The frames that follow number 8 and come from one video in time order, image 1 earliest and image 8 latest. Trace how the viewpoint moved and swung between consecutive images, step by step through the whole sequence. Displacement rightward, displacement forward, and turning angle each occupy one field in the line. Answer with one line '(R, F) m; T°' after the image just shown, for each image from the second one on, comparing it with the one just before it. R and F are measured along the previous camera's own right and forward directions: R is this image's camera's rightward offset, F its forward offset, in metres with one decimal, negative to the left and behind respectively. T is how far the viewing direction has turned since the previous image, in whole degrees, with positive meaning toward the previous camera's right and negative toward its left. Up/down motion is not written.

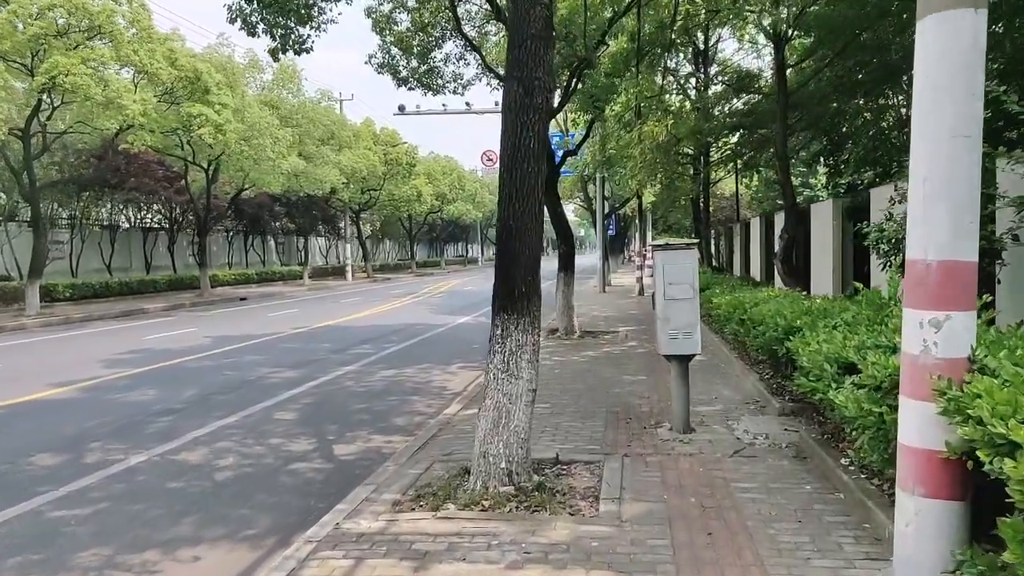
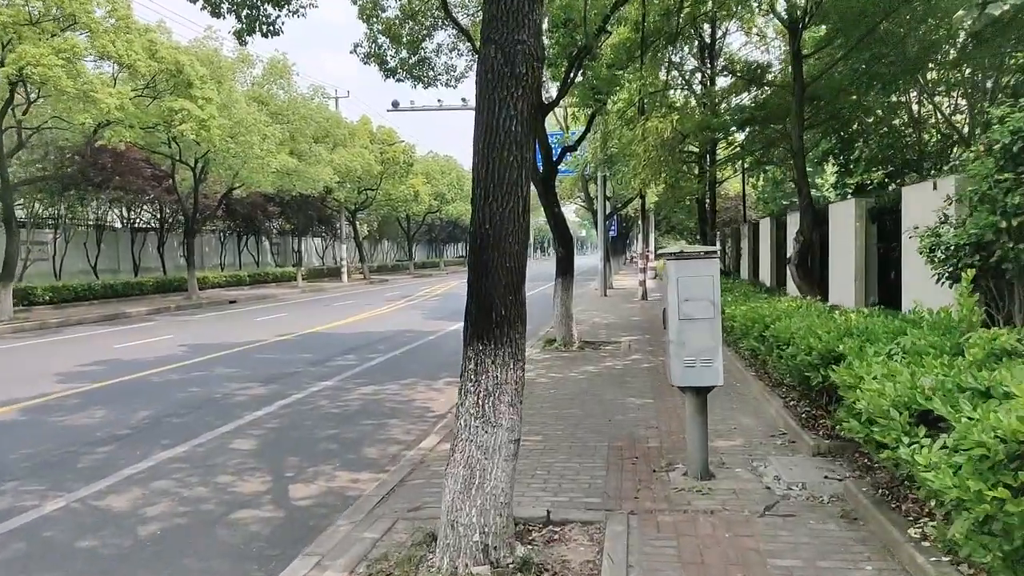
(+0.2, +1.0) m; 0°
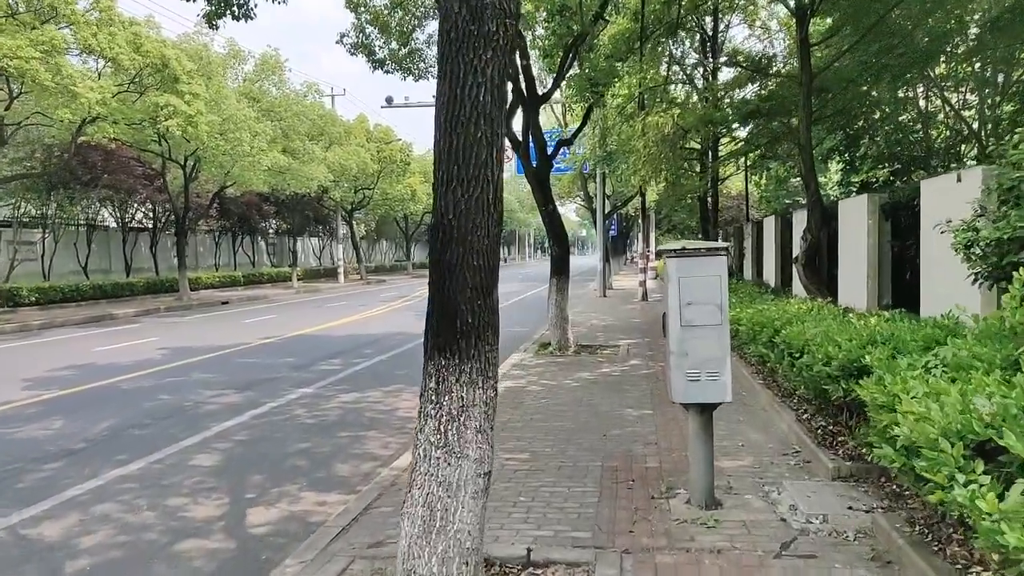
(+0.2, +0.6) m; 0°
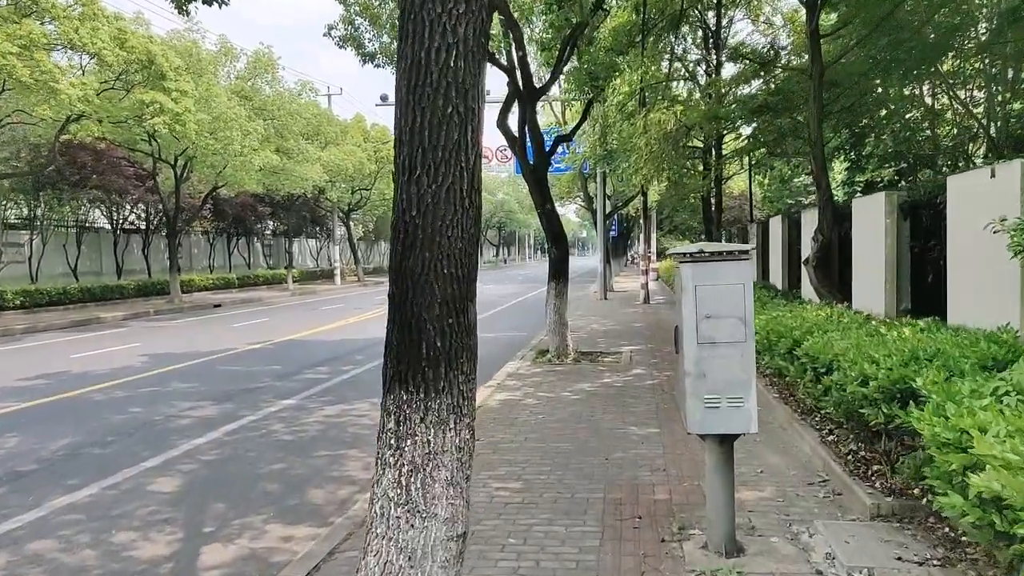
(+0.1, +0.6) m; 0°
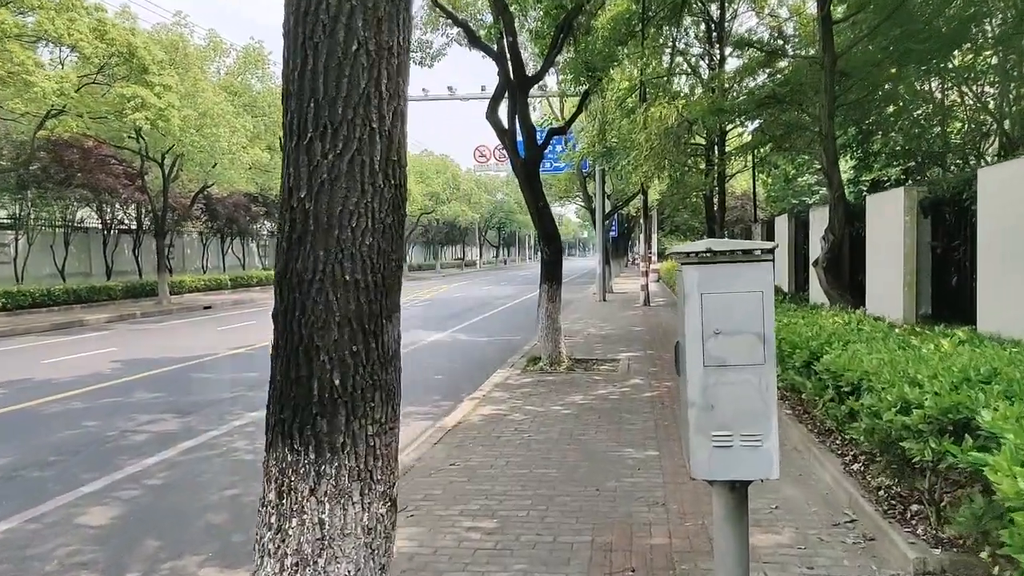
(+0.3, +0.7) m; 0°
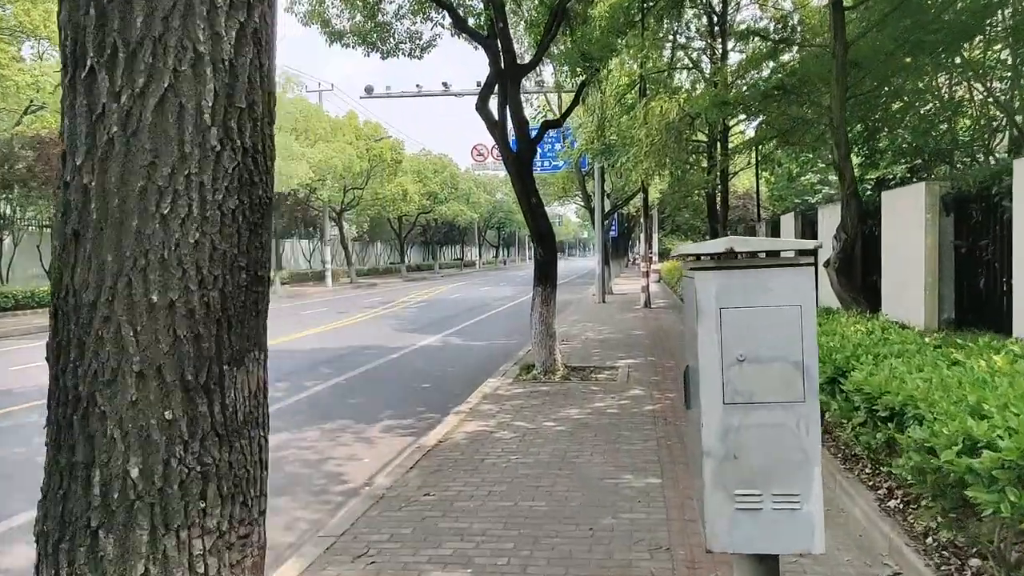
(+0.2, +0.6) m; 0°
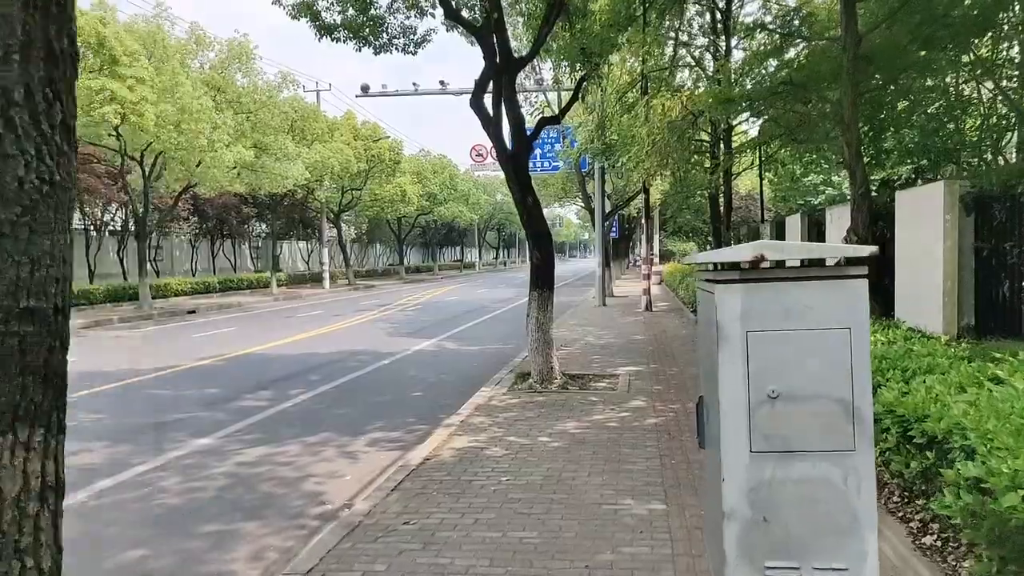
(+0.1, +0.4) m; 0°
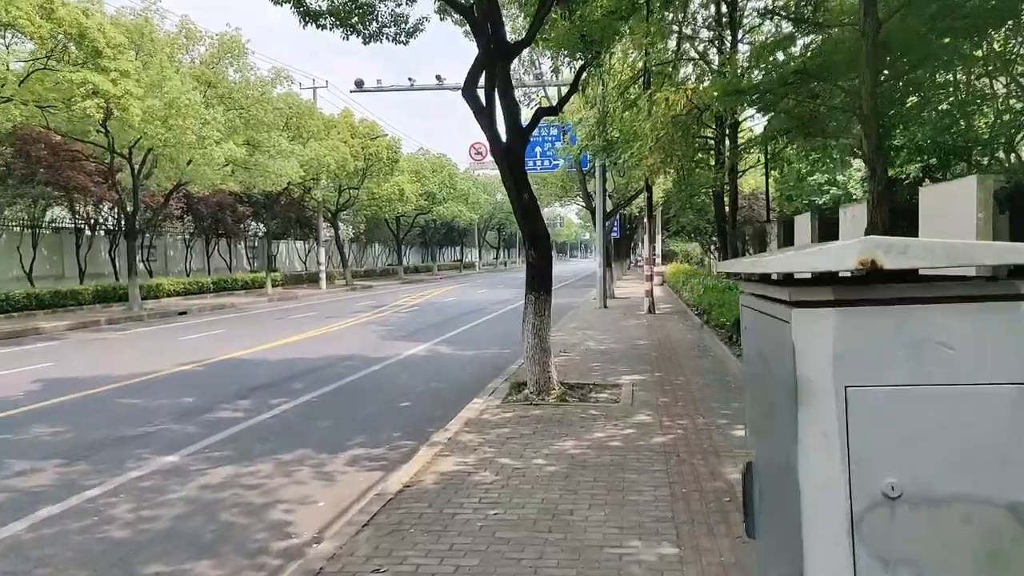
(+0.1, +0.6) m; 0°
